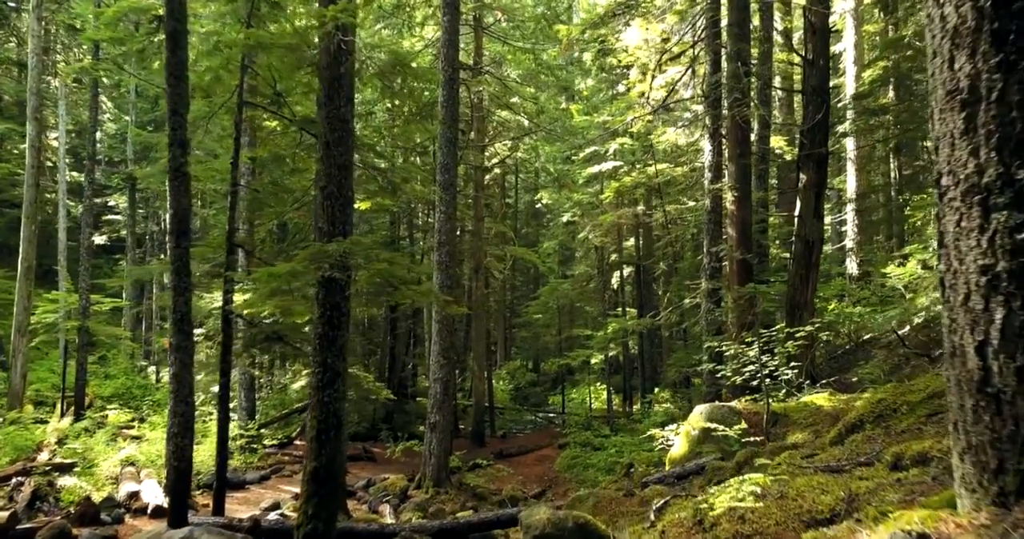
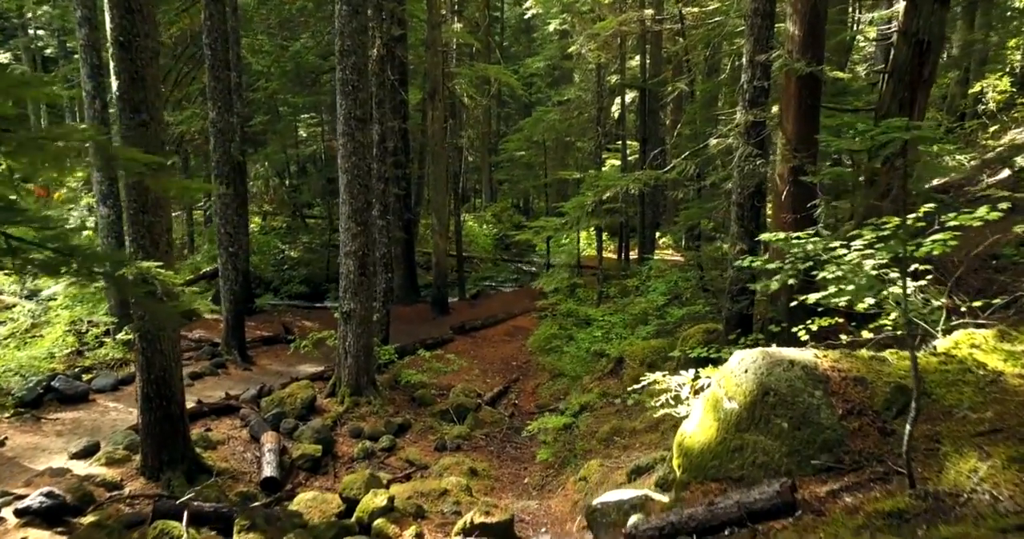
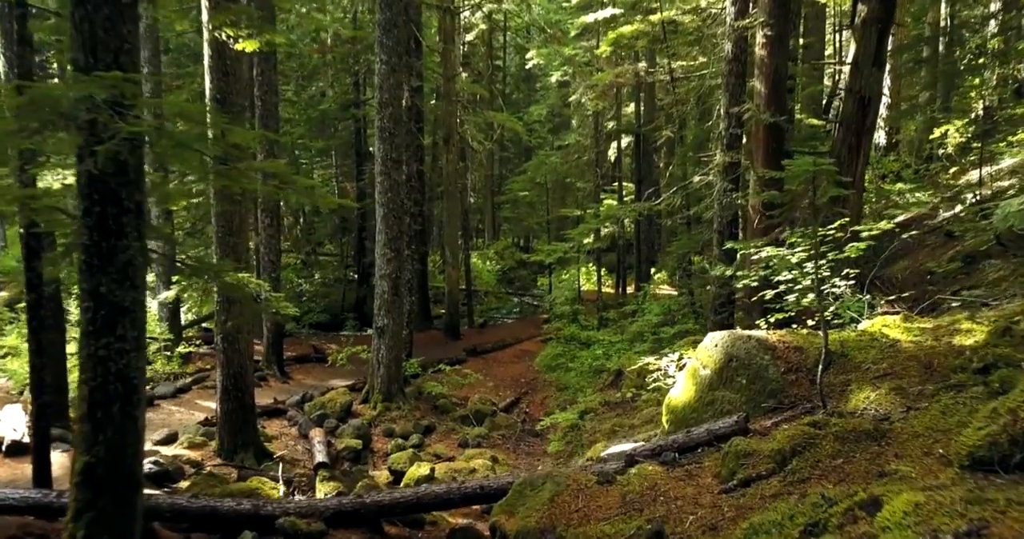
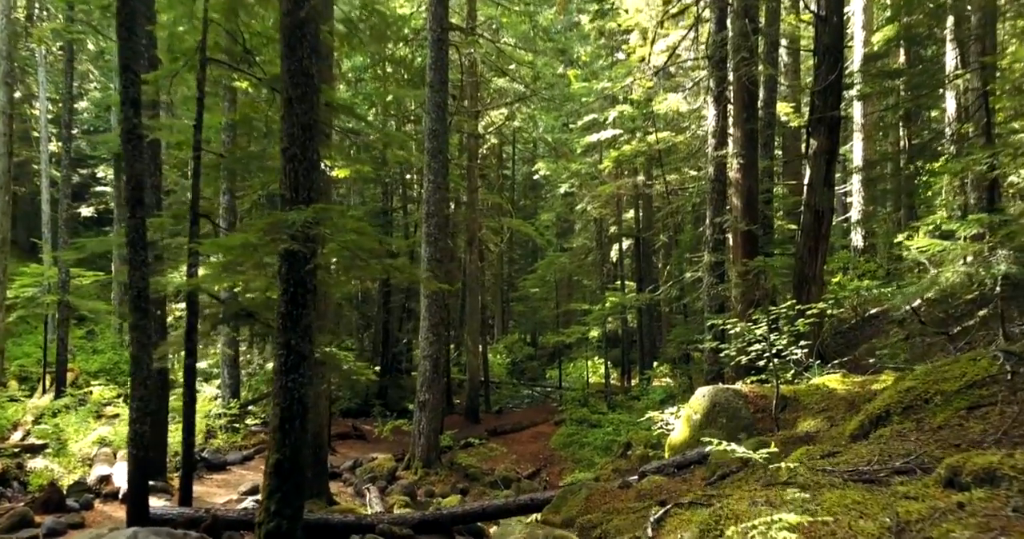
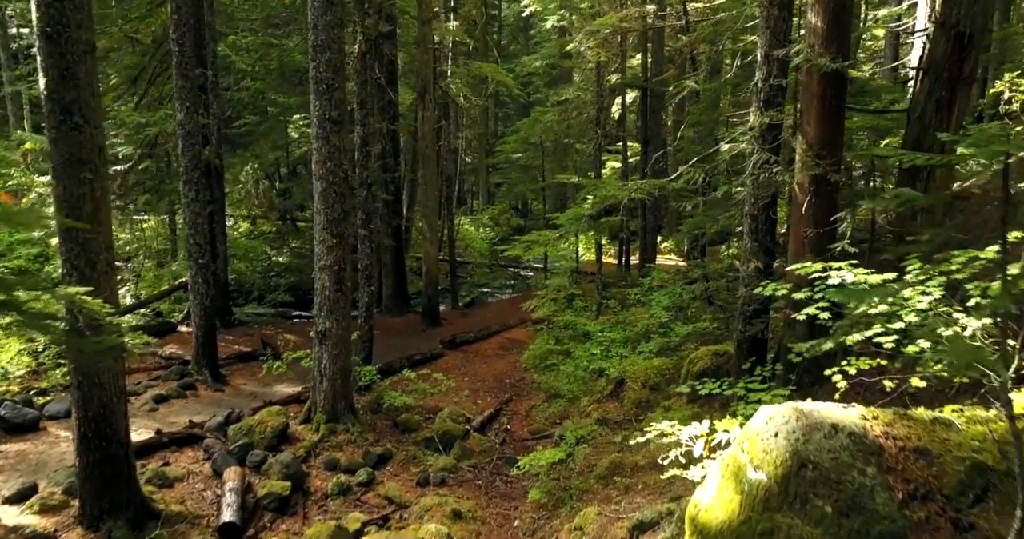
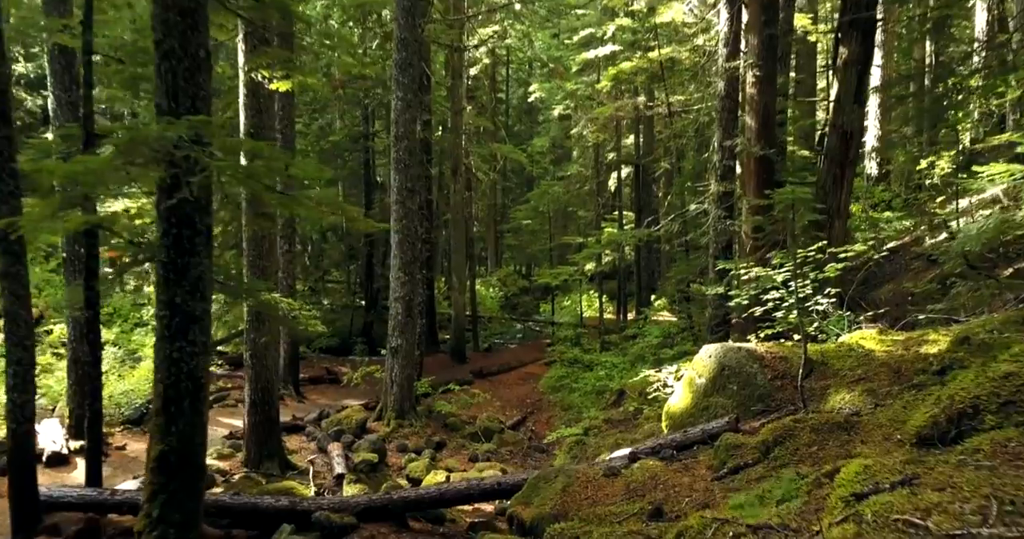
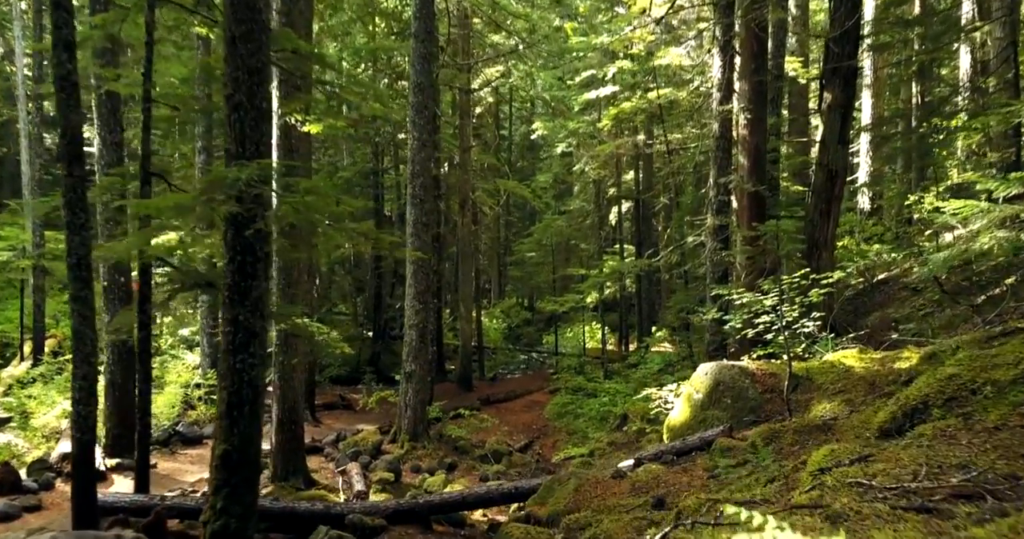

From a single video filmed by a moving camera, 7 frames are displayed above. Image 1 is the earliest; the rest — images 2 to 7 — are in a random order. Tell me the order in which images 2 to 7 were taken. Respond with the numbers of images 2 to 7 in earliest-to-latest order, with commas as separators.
4, 7, 6, 3, 2, 5
